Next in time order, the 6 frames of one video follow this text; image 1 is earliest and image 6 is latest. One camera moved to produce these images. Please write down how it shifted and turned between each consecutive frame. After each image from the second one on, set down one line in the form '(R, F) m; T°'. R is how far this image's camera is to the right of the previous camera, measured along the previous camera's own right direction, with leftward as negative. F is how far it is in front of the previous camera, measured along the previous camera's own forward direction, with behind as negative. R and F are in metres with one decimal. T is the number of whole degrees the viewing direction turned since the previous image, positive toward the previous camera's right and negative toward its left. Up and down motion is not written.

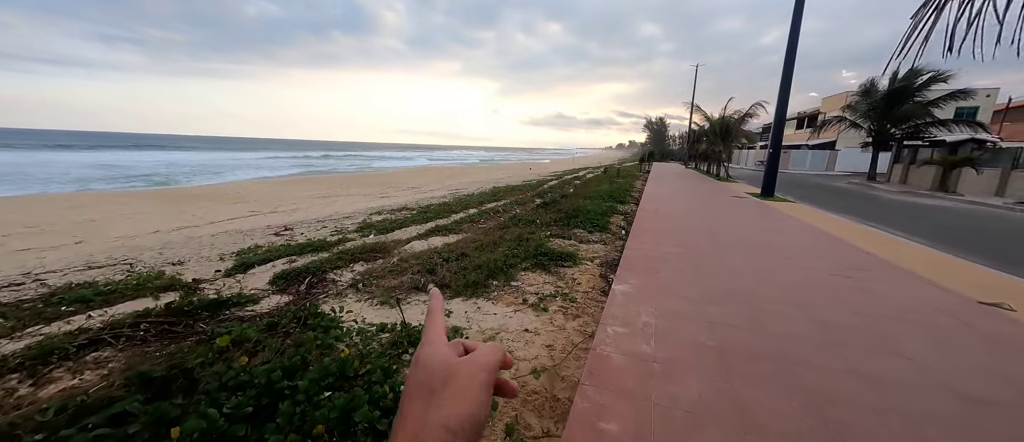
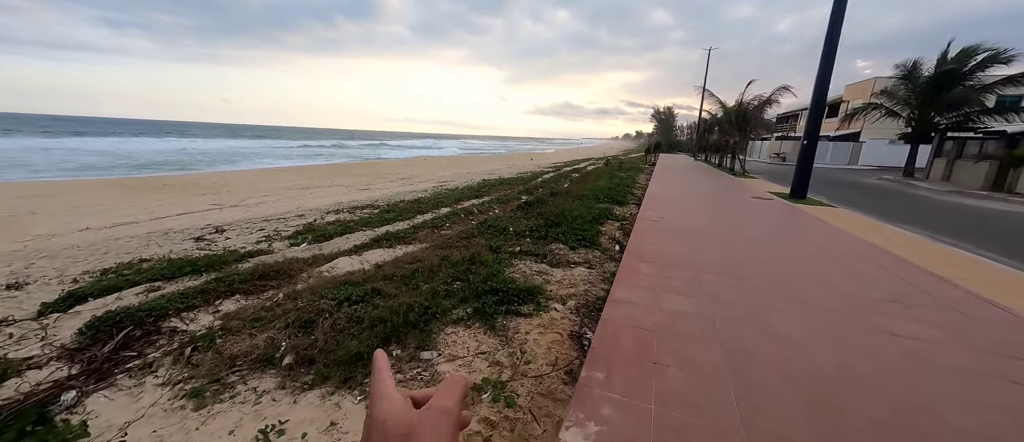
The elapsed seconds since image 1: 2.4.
(+0.7, +1.5) m; -1°
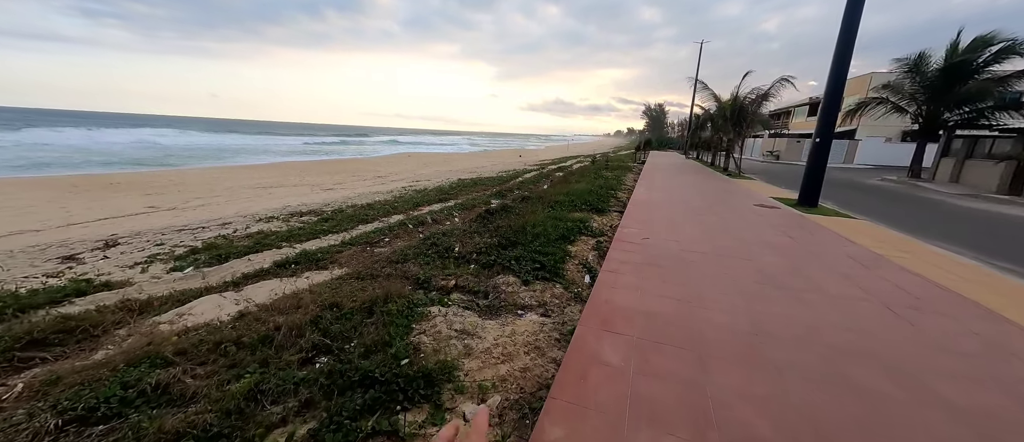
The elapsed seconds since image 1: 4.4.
(+0.6, +1.2) m; +1°
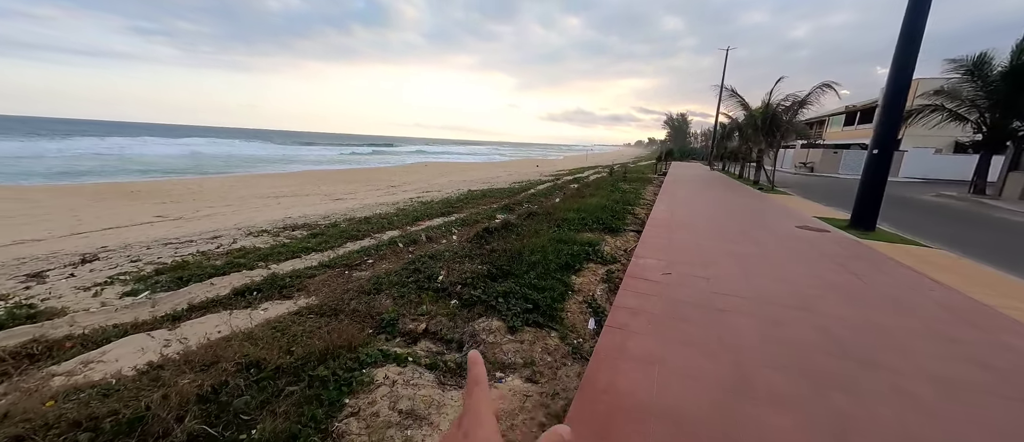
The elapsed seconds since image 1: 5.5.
(+0.3, +0.7) m; -3°
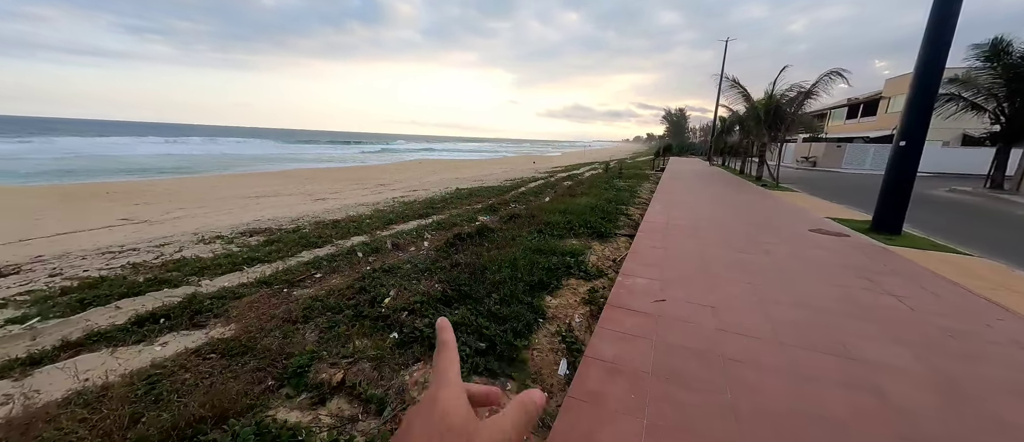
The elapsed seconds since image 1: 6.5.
(+0.4, +0.7) m; 0°
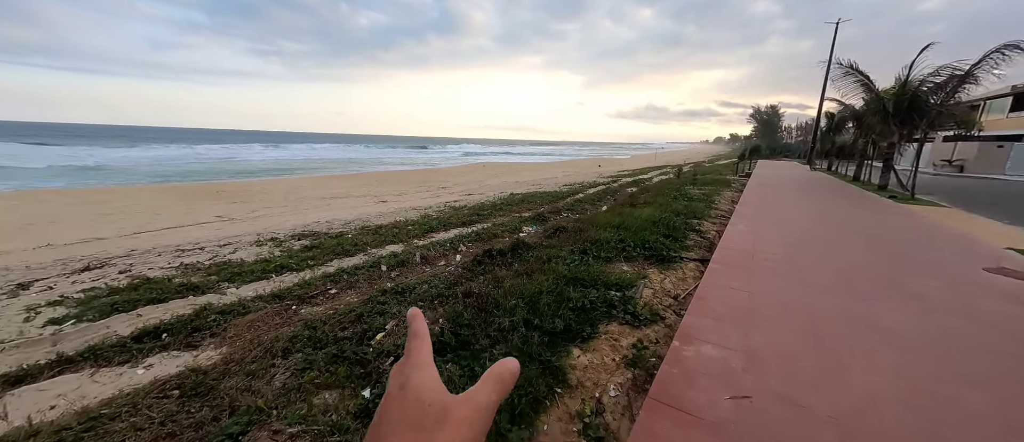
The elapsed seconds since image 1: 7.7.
(+0.3, +0.8) m; -11°
